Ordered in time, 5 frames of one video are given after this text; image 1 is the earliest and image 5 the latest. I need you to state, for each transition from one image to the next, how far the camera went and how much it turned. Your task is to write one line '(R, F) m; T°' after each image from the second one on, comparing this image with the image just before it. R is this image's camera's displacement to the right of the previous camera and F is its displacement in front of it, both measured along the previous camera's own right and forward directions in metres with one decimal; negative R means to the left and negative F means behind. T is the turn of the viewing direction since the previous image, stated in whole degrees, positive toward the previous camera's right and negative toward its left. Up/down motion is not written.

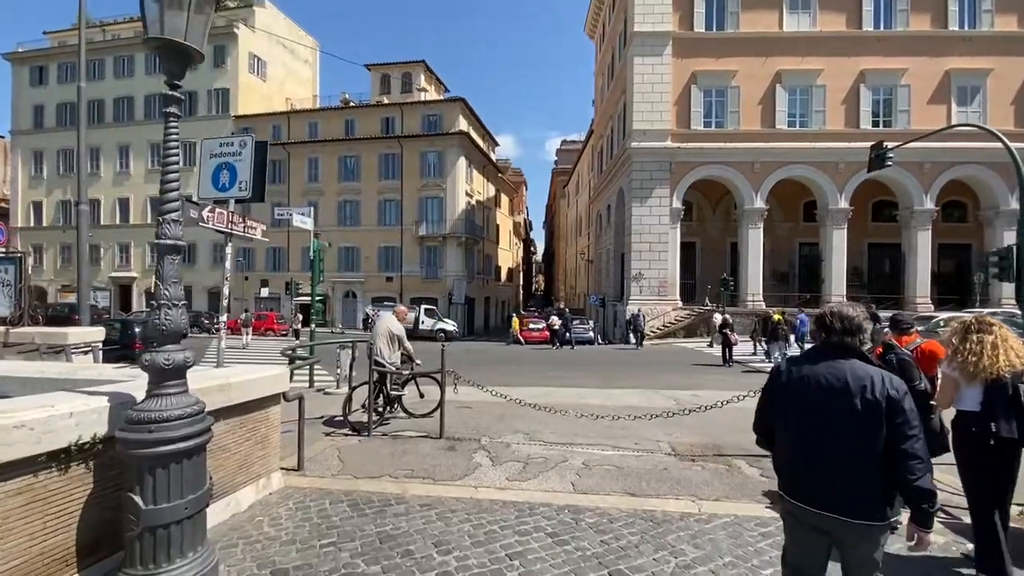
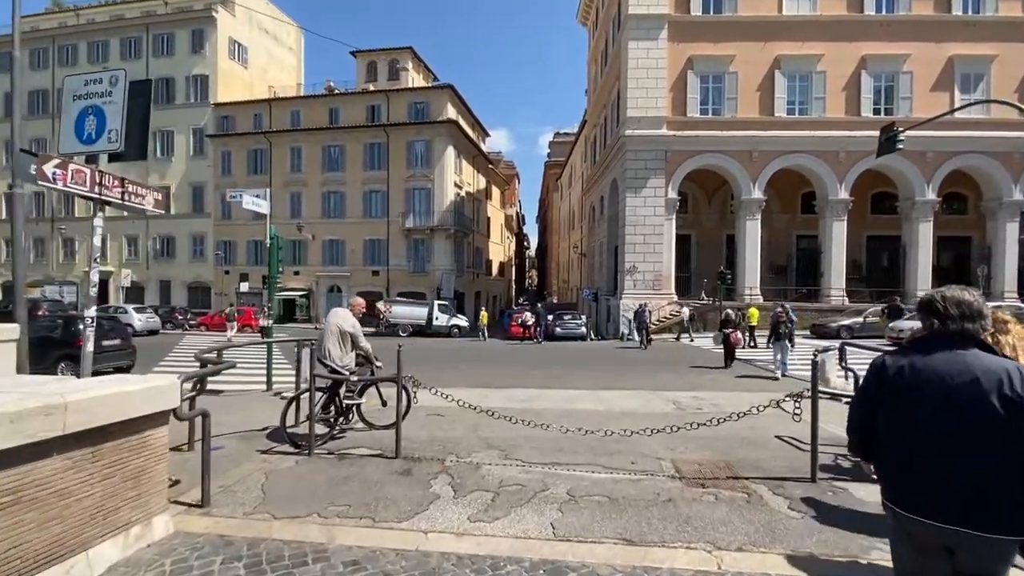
(+0.2, +1.1) m; +1°
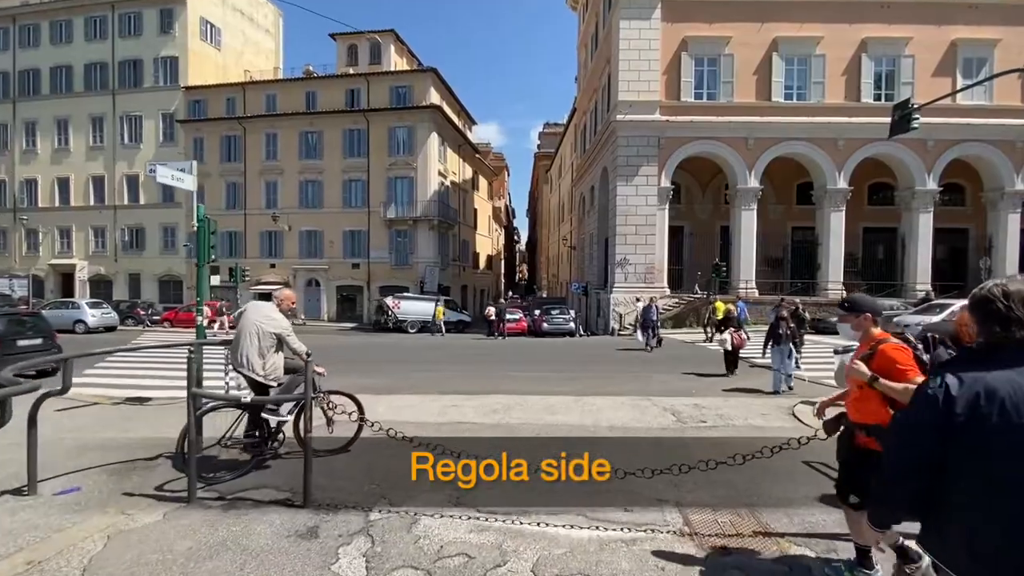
(+0.3, +1.4) m; +1°
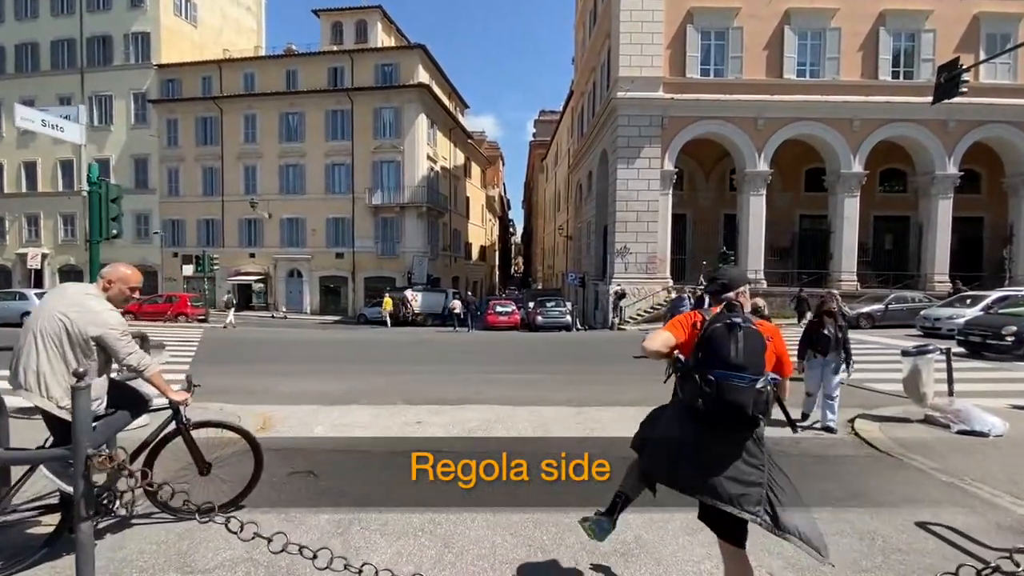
(+0.2, +1.9) m; 0°
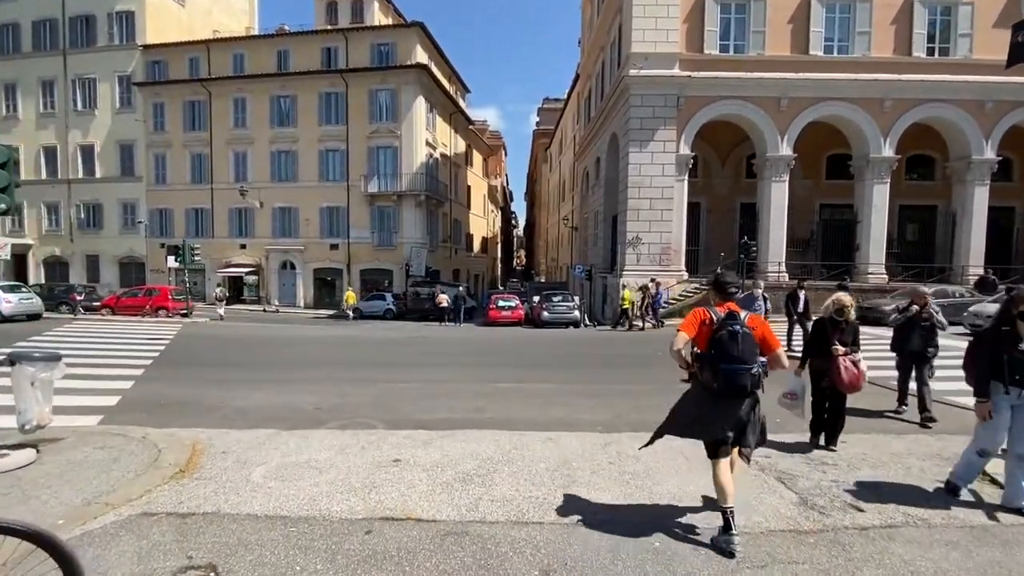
(-0.1, +1.7) m; 0°
